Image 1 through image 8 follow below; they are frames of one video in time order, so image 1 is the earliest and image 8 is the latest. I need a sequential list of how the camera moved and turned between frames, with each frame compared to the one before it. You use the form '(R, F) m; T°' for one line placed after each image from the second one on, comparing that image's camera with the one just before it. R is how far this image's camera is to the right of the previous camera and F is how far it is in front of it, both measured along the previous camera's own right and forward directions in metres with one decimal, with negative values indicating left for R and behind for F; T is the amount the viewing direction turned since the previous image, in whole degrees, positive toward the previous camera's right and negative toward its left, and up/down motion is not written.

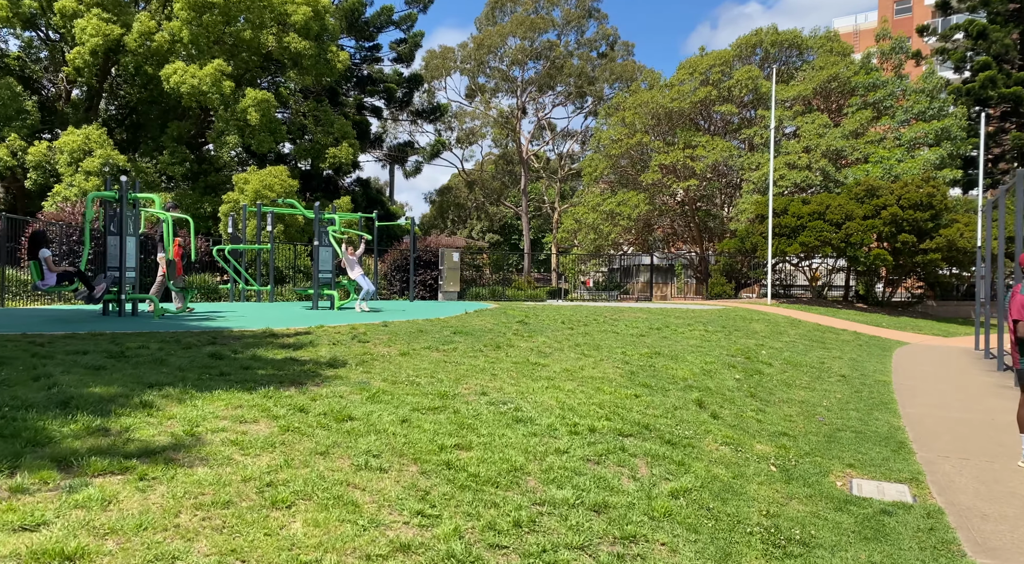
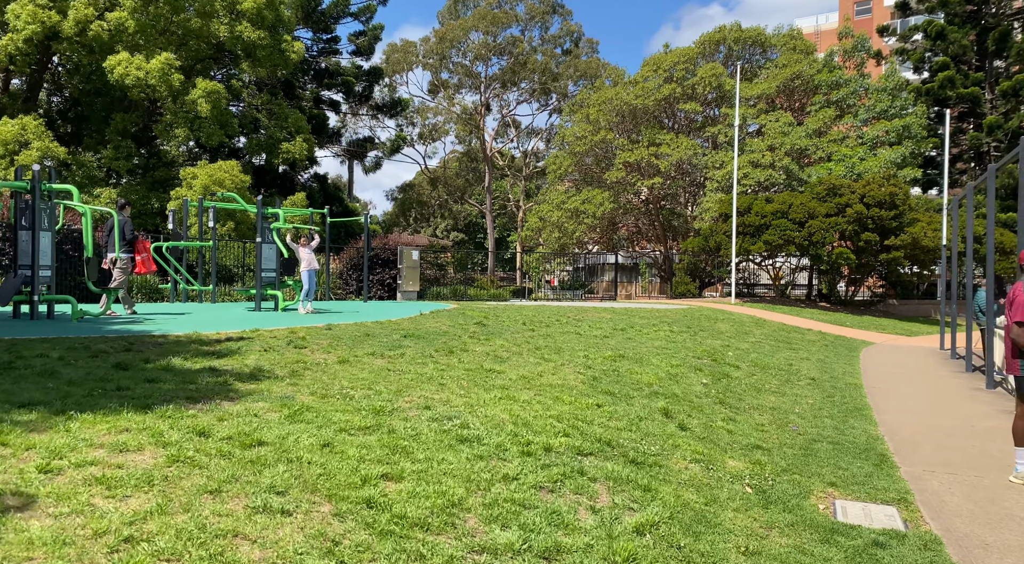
(+0.1, +0.6) m; +3°
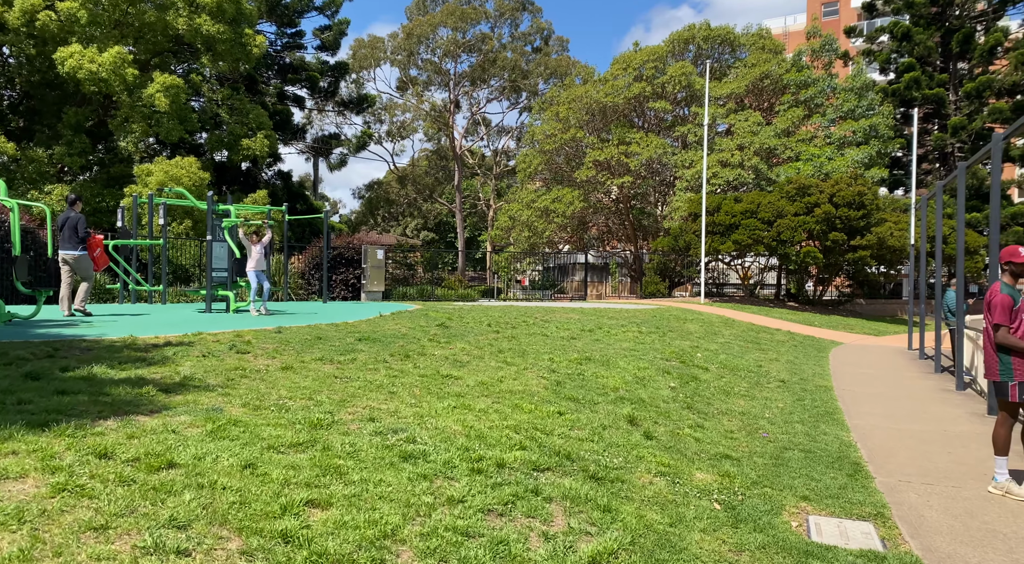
(+0.1, +0.4) m; +2°
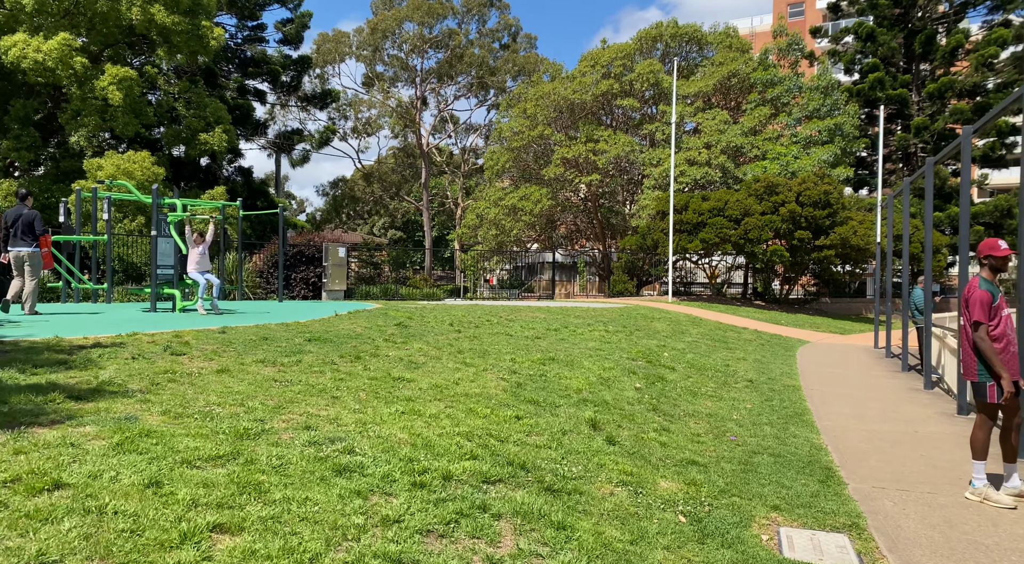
(+0.1, +0.4) m; +2°
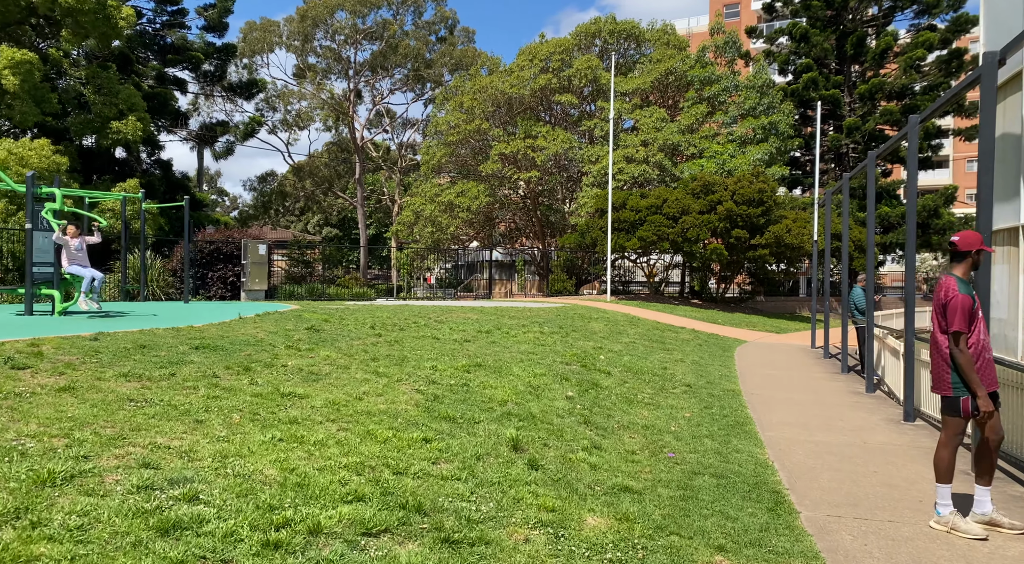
(+0.2, +0.8) m; +4°
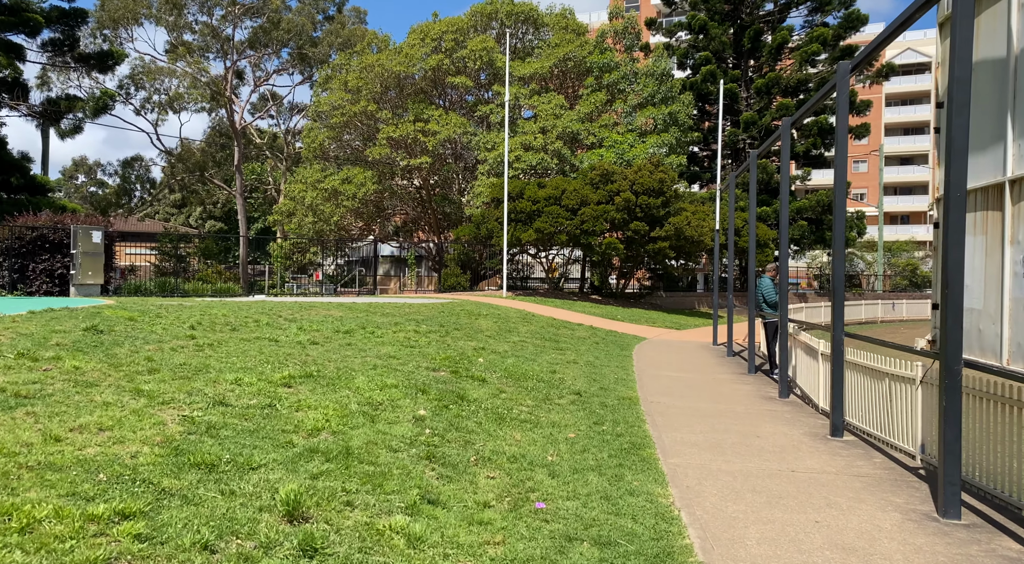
(+0.6, +1.9) m; +7°
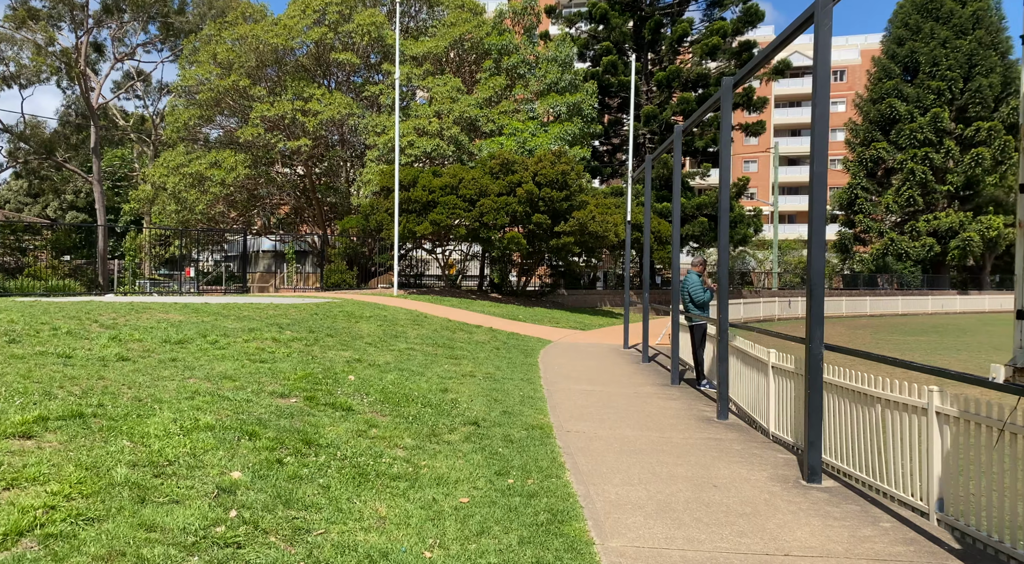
(+0.2, +2.0) m; +8°
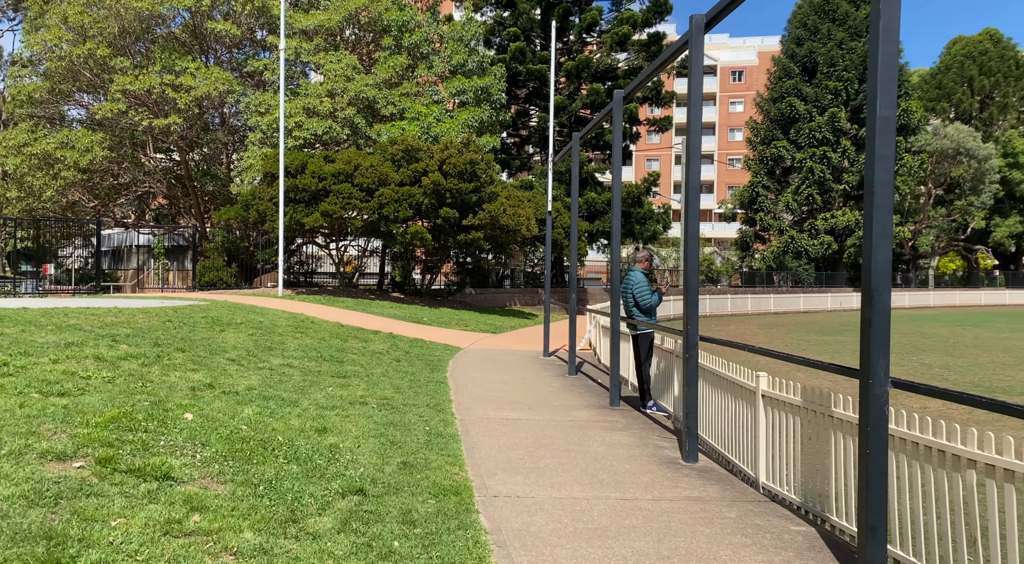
(0.0, +2.0) m; +7°
